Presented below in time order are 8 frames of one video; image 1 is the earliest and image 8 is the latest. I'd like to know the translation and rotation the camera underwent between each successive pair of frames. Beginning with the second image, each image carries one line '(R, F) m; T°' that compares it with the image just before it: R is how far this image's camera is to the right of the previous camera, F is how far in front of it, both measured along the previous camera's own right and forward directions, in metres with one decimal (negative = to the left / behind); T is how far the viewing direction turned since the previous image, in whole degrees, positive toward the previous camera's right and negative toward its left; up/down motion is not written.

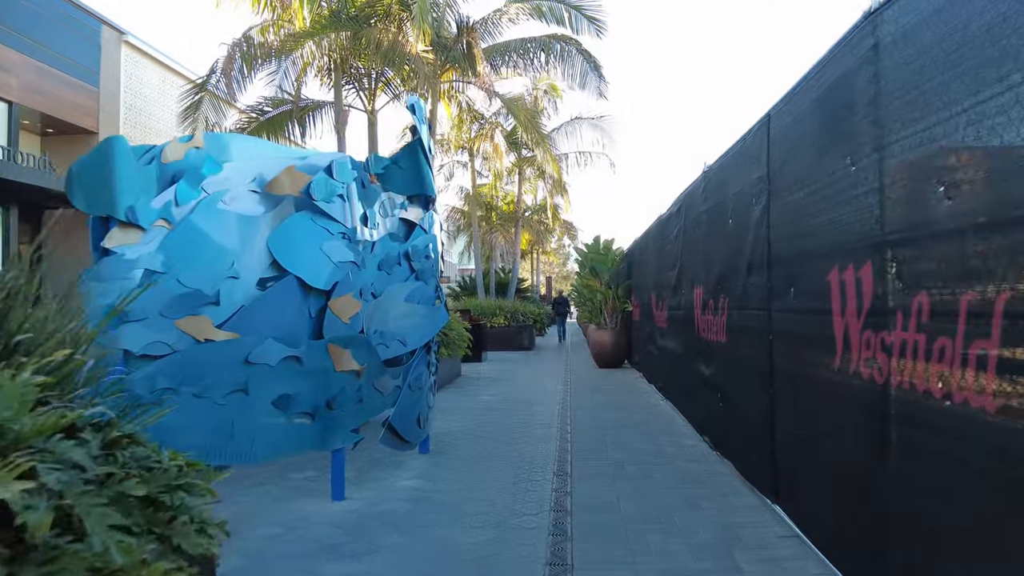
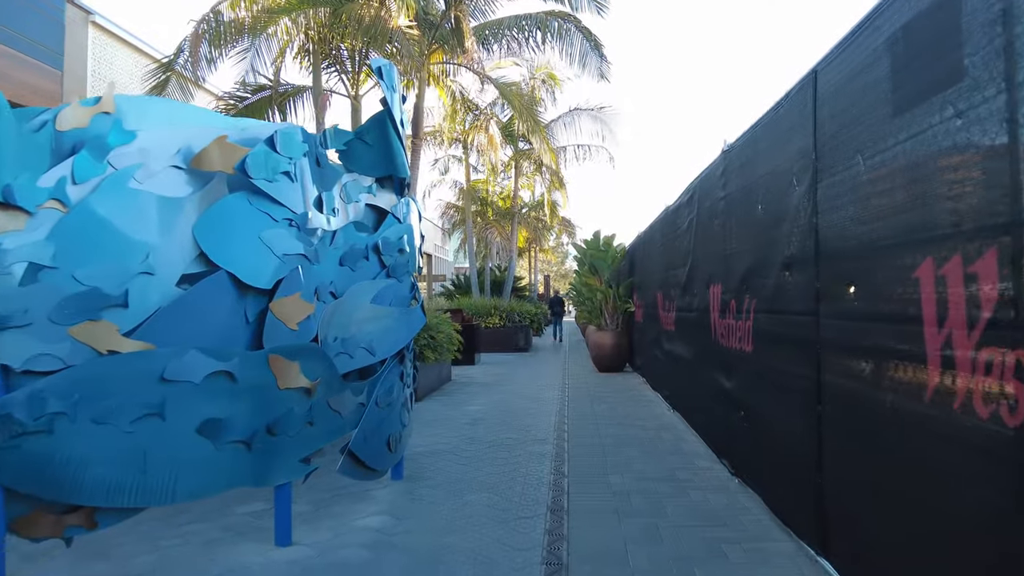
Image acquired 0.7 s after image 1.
(+0.1, +1.0) m; 0°
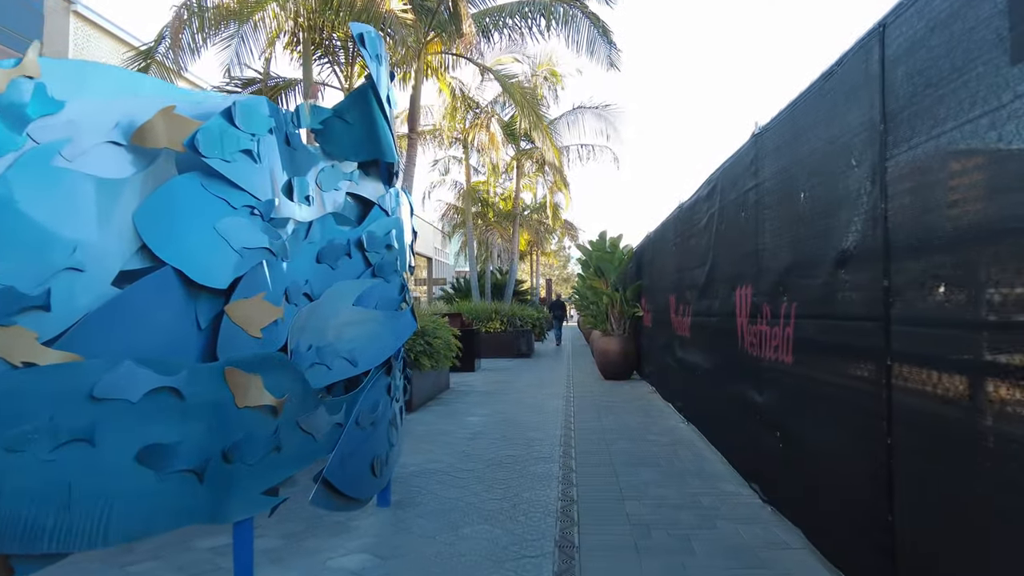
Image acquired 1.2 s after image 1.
(0.0, +0.7) m; 0°
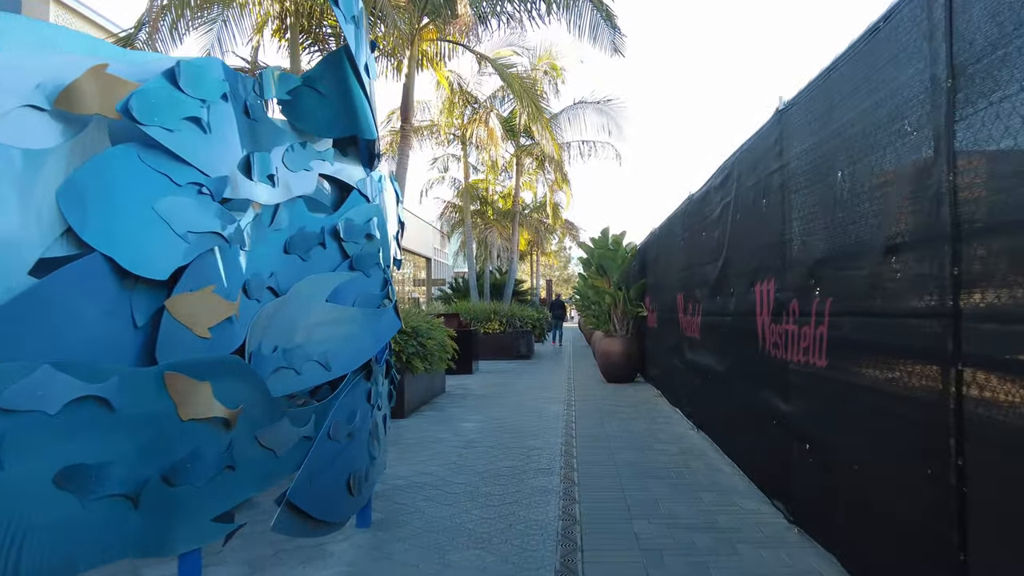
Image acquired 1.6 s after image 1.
(0.0, +0.6) m; 0°
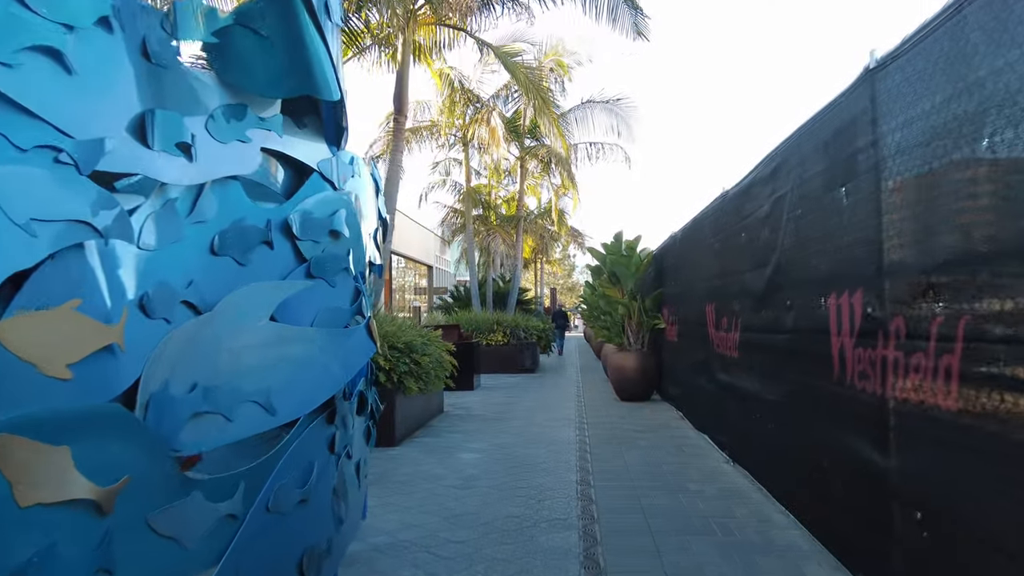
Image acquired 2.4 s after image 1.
(0.0, +1.1) m; 0°
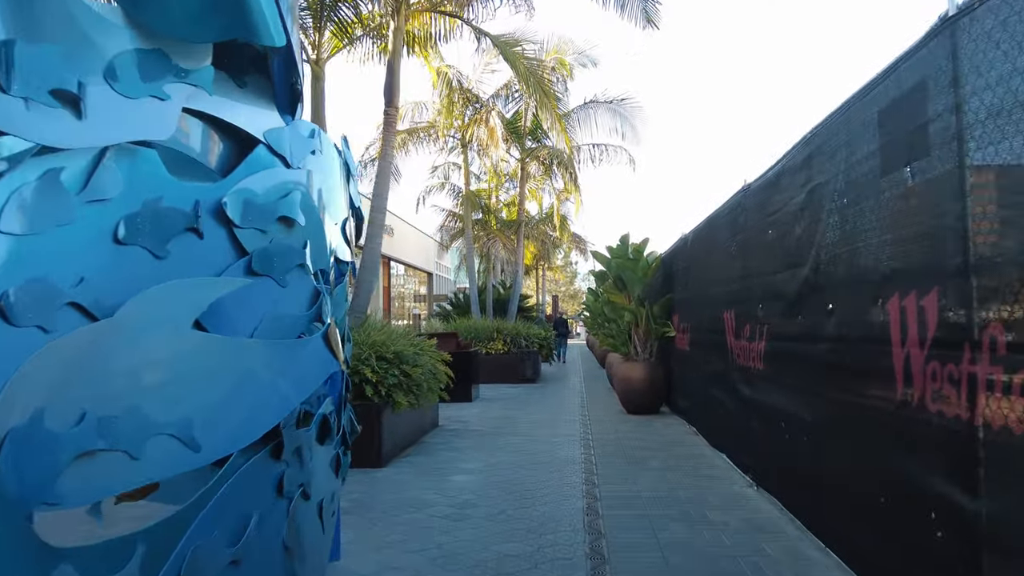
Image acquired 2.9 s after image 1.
(0.0, +0.7) m; 0°
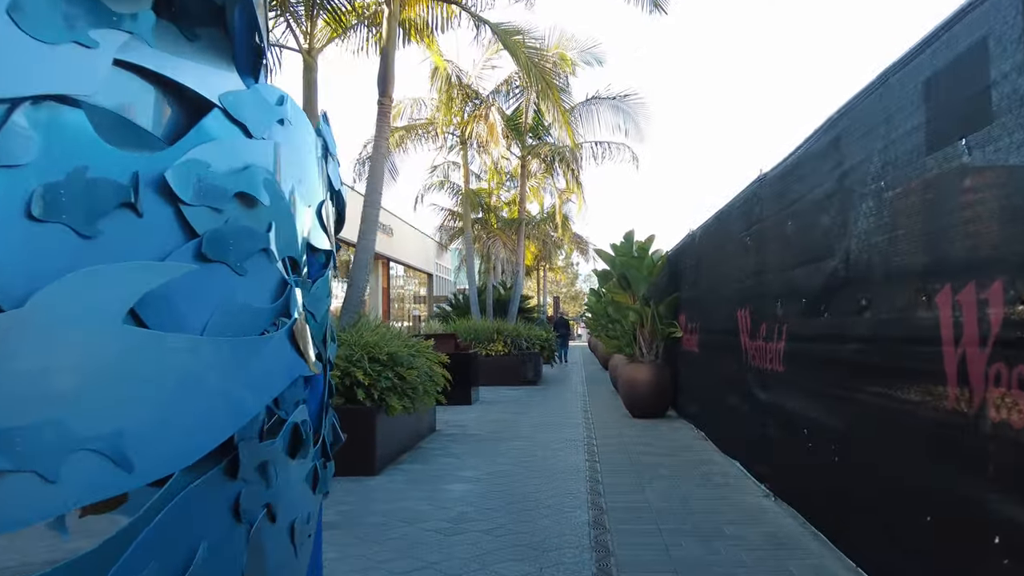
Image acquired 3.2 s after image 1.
(0.0, +0.4) m; 0°
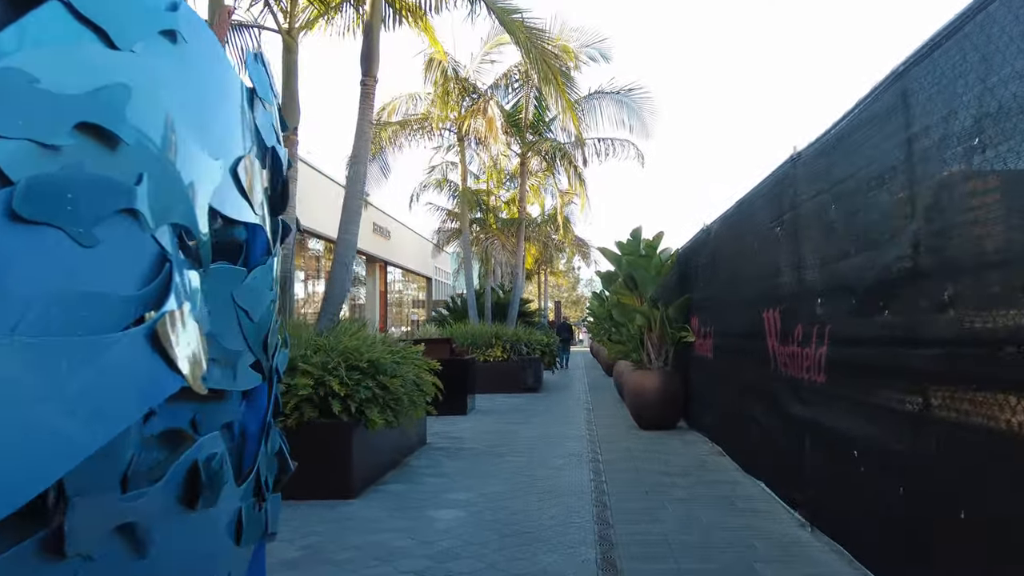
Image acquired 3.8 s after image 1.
(+0.1, +0.8) m; 0°
